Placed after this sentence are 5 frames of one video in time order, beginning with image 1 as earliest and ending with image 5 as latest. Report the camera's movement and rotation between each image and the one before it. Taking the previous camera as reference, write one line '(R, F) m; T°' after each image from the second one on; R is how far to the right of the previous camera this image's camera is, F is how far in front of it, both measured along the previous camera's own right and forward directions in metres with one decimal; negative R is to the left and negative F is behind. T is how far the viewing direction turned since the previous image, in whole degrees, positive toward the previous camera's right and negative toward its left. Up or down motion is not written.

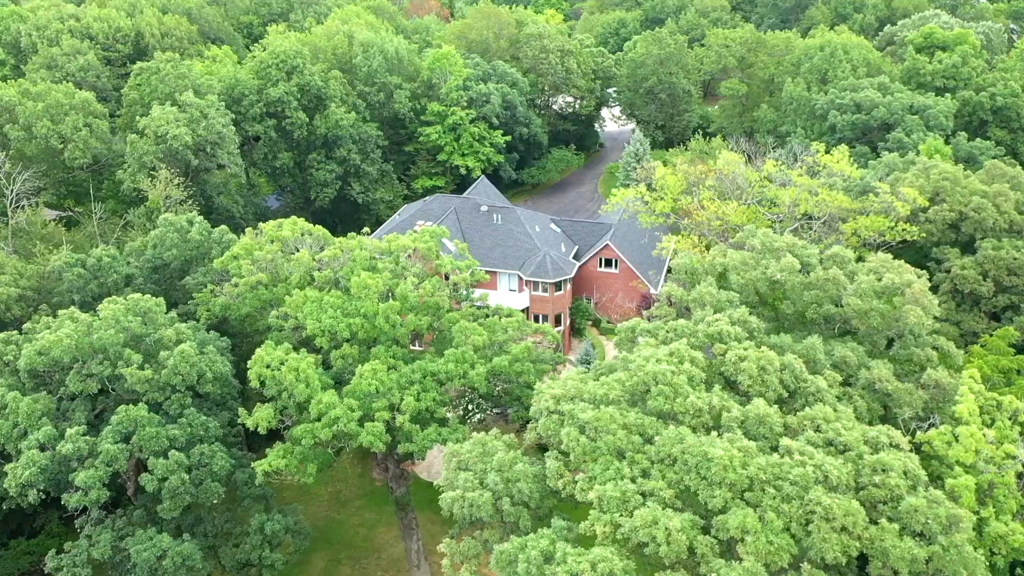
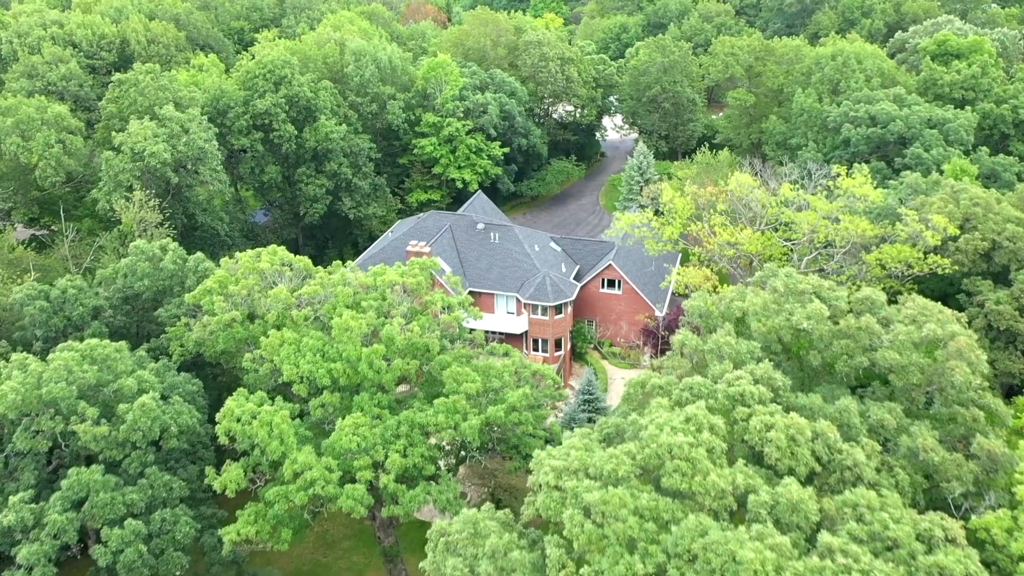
(+0.1, +2.2) m; 0°
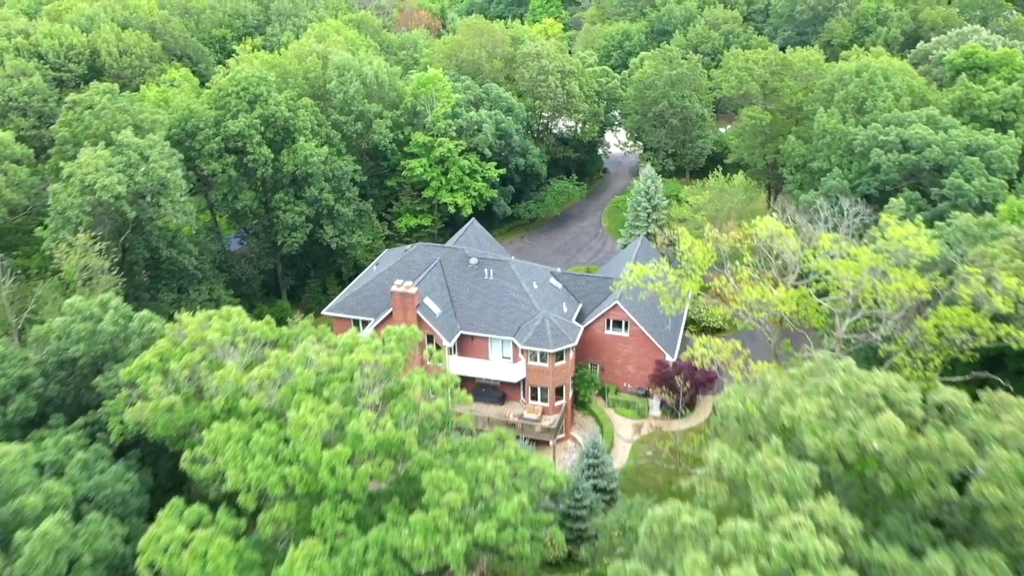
(+0.1, +4.1) m; 0°
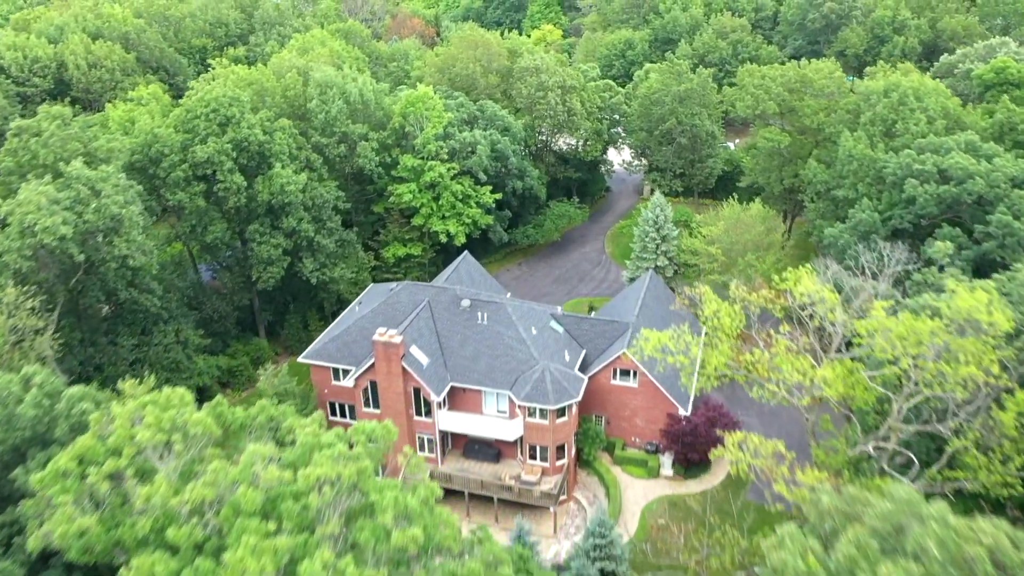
(+0.1, +3.9) m; 0°
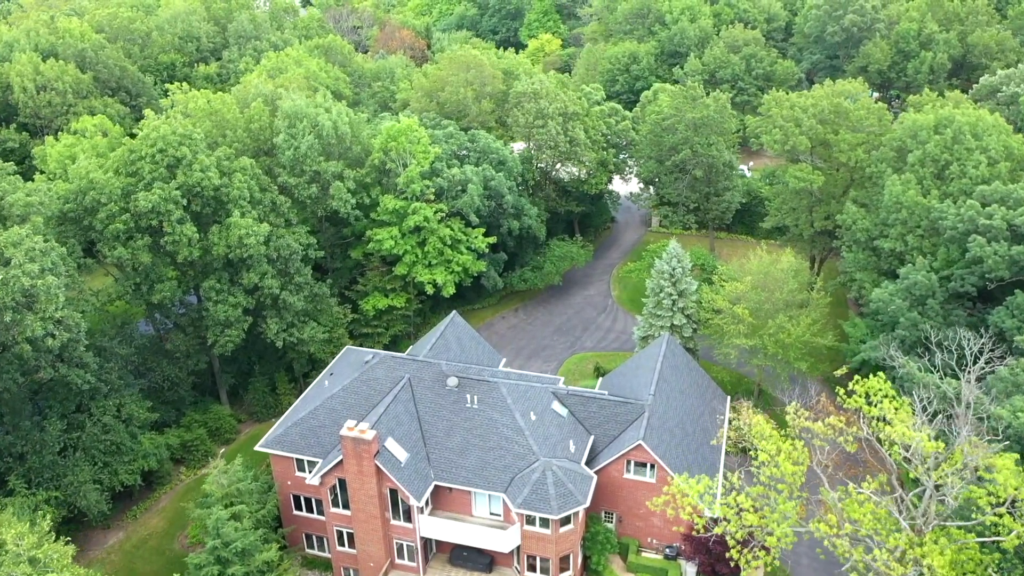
(0.0, +5.6) m; 0°
